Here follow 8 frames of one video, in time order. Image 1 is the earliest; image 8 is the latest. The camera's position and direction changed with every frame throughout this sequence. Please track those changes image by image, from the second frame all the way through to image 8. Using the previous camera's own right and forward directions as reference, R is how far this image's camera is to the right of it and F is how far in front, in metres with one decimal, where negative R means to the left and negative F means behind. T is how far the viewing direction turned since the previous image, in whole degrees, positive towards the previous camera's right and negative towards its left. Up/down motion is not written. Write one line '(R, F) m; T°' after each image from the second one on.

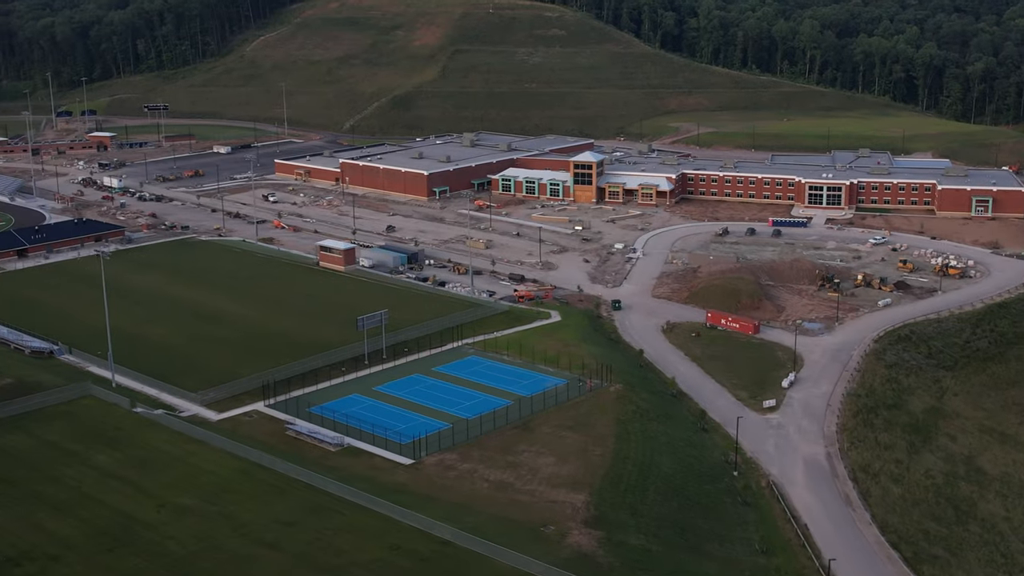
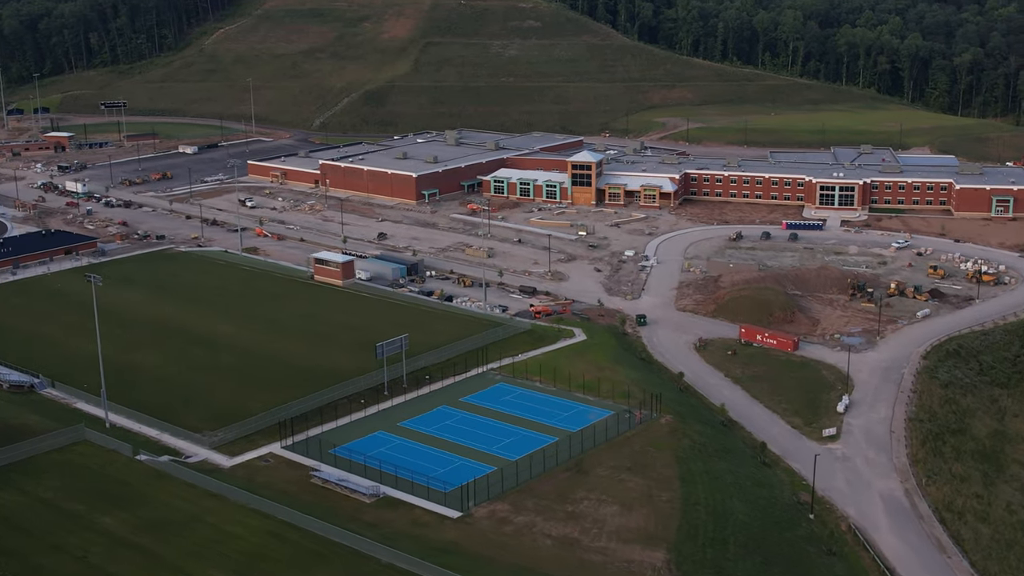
(-5.5, +7.9) m; +3°
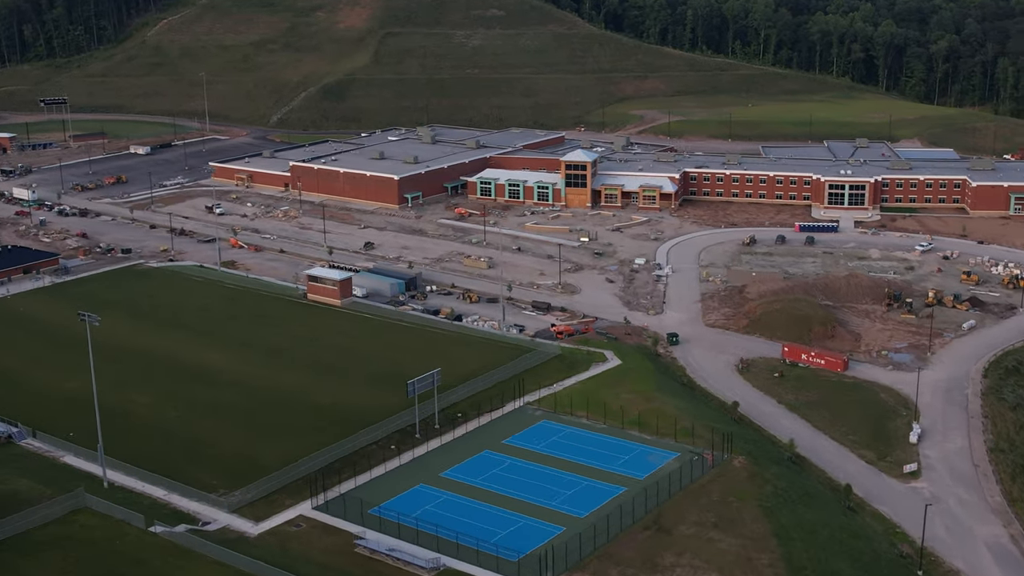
(-6.4, +8.7) m; +3°
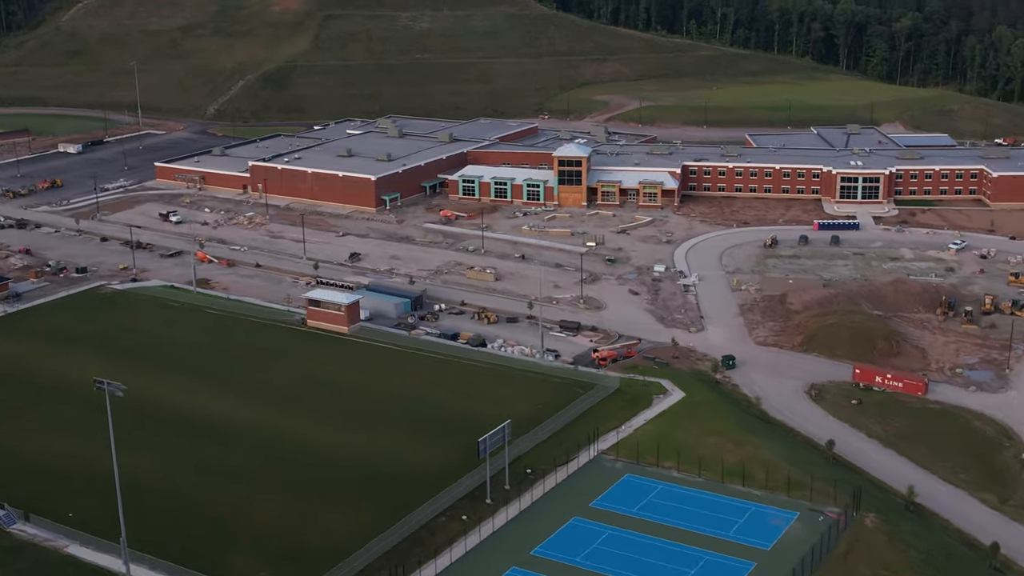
(-8.5, +10.7) m; +5°
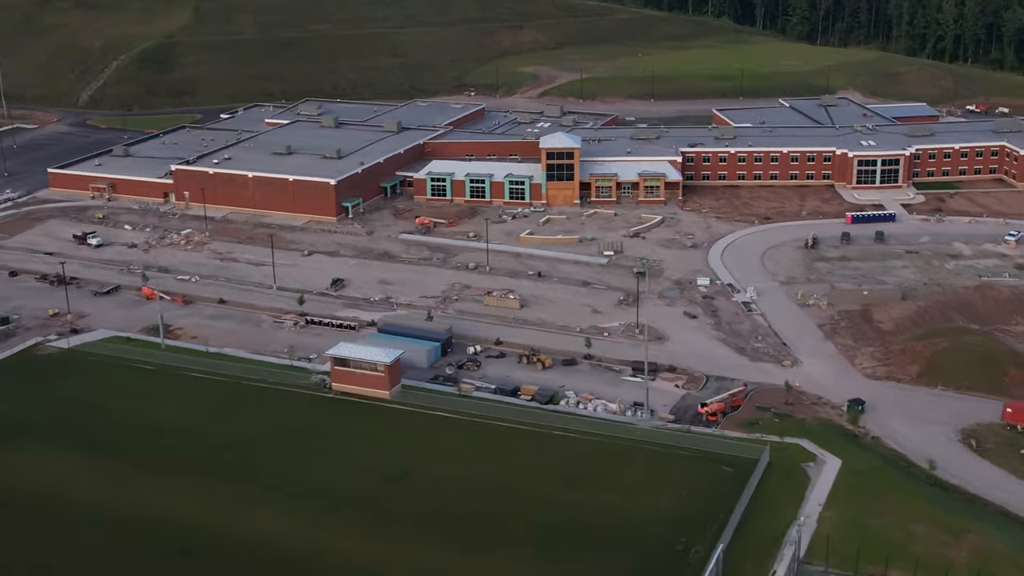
(-13.4, +16.6) m; +8°
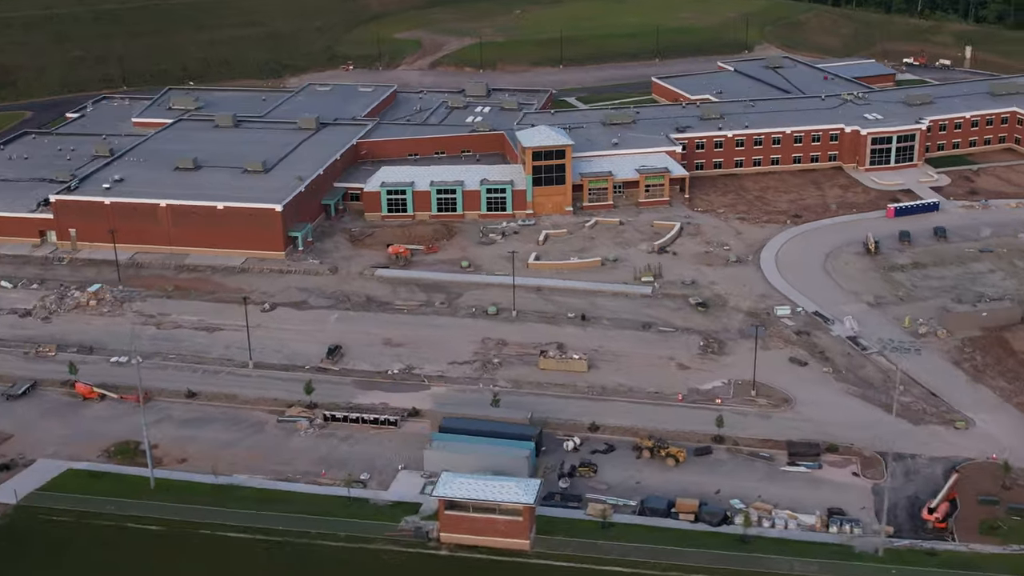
(-15.2, +19.7) m; +11°
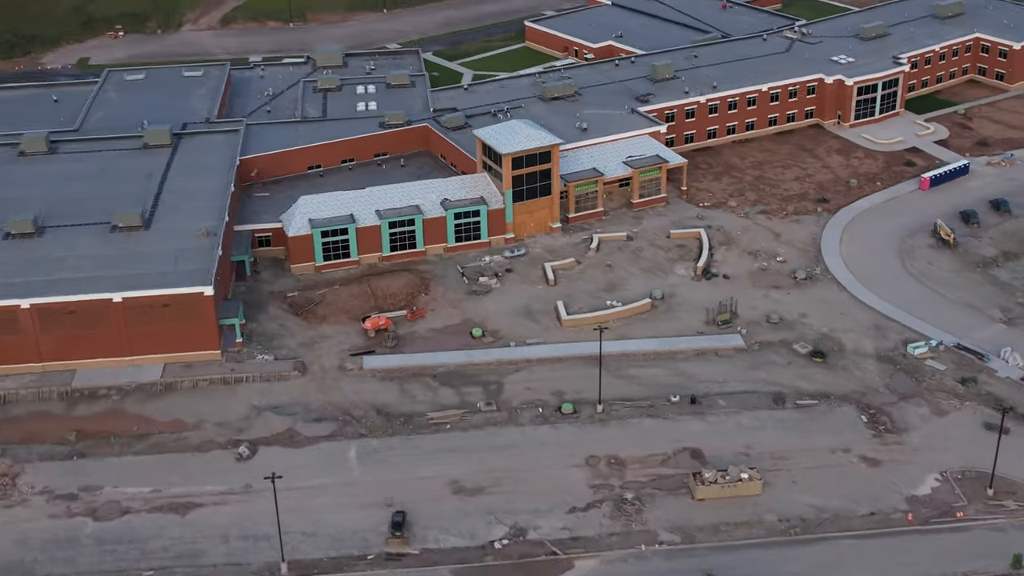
(-16.0, +22.5) m; +16°
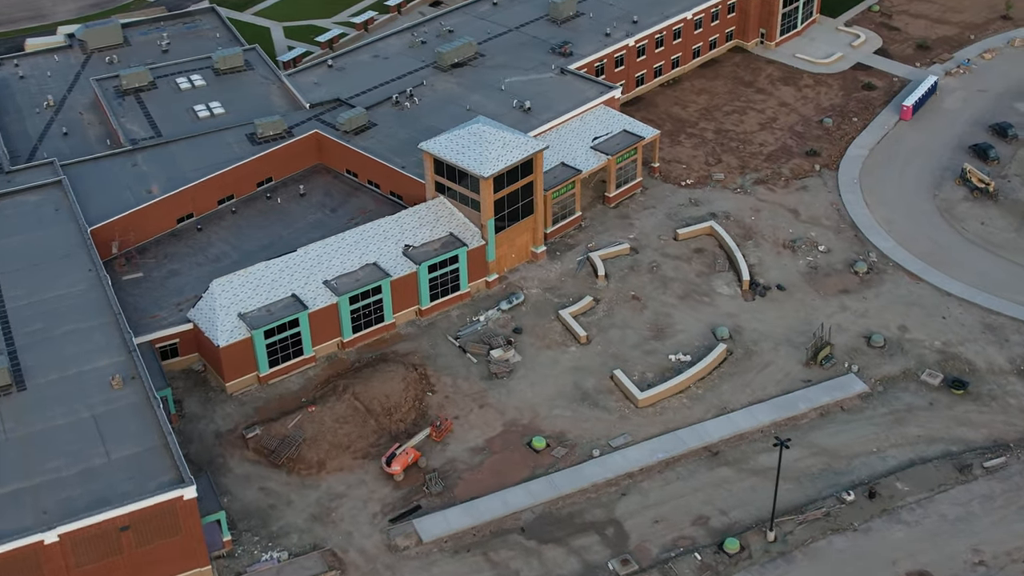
(-12.7, +17.6) m; +16°
